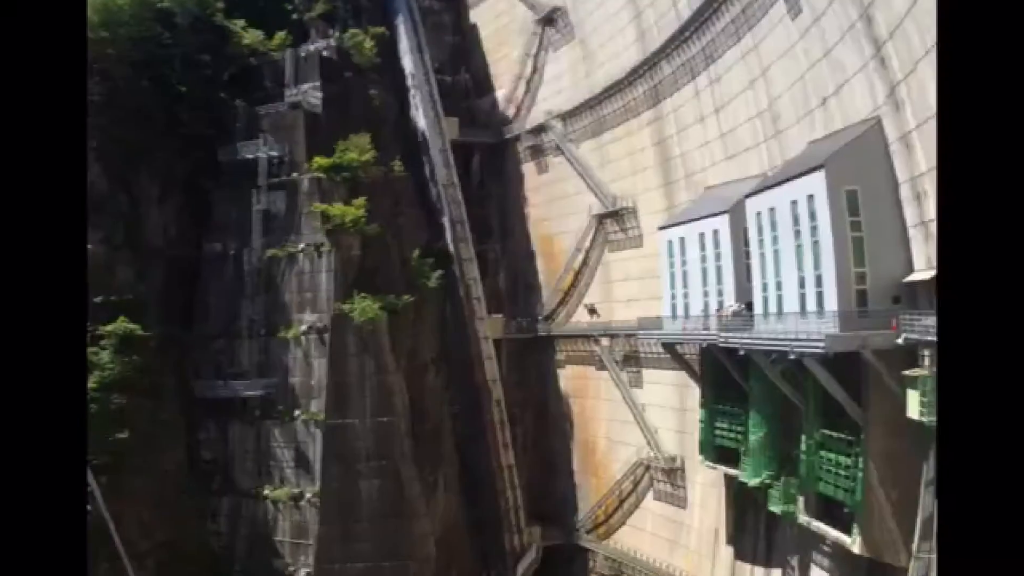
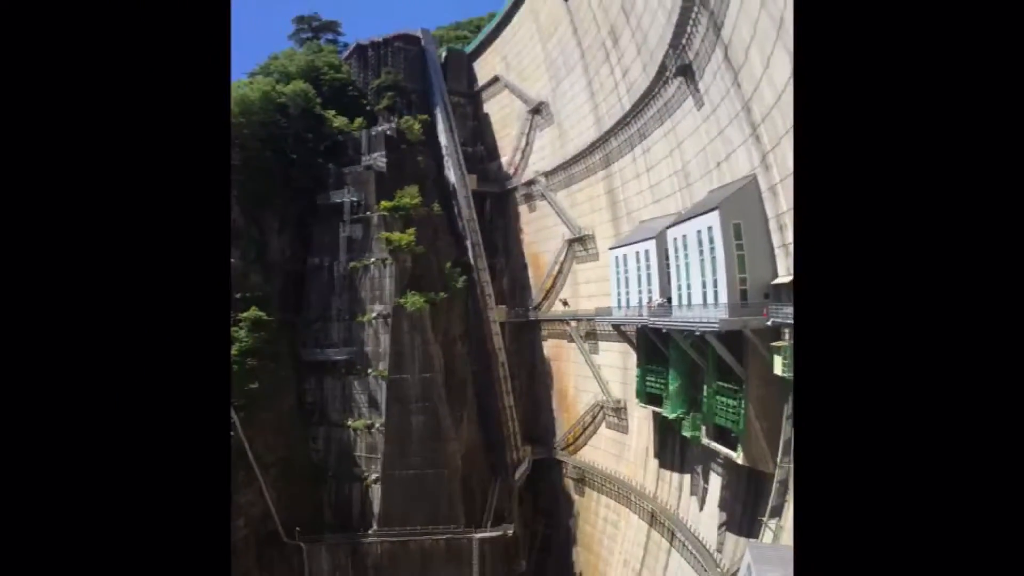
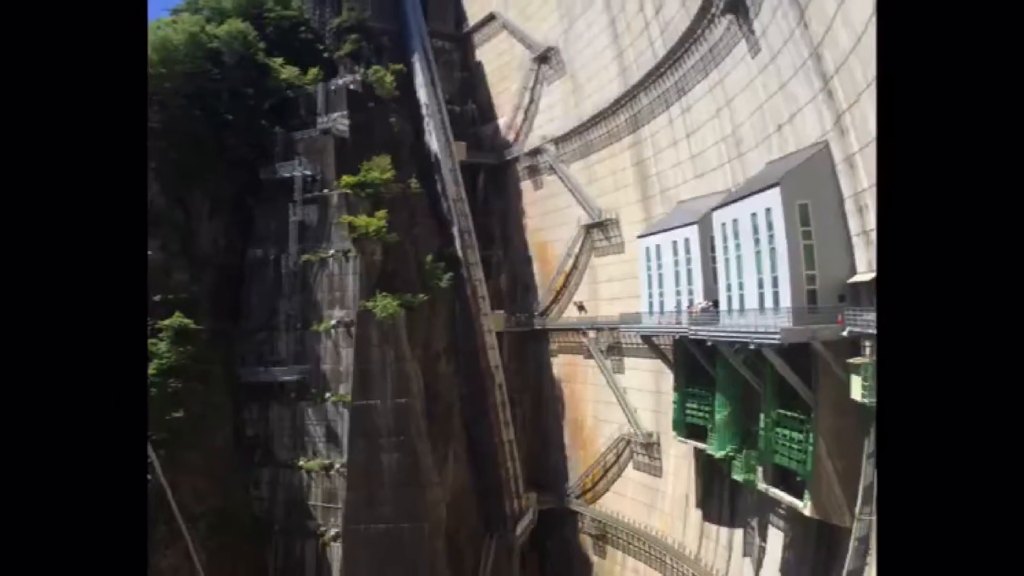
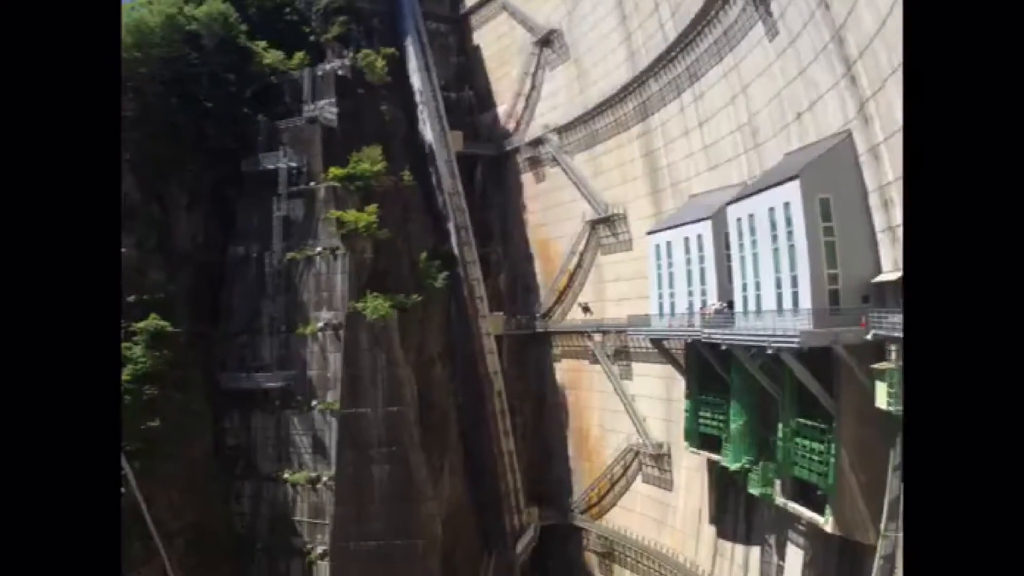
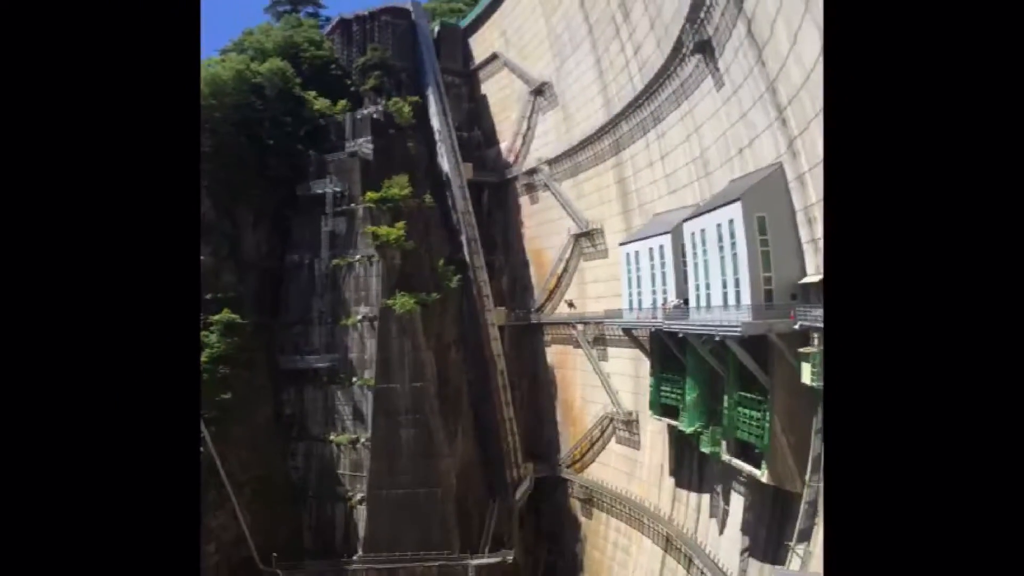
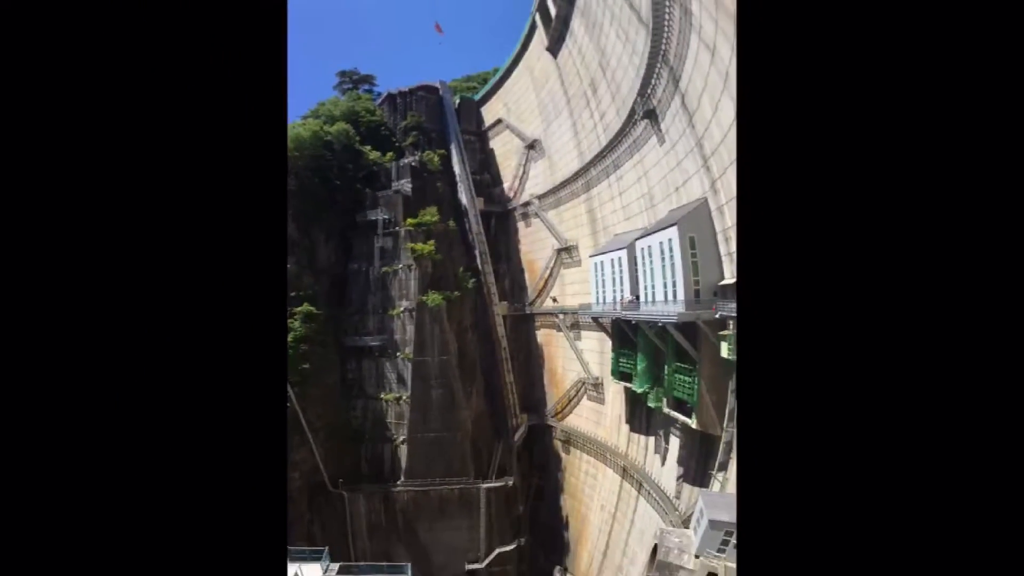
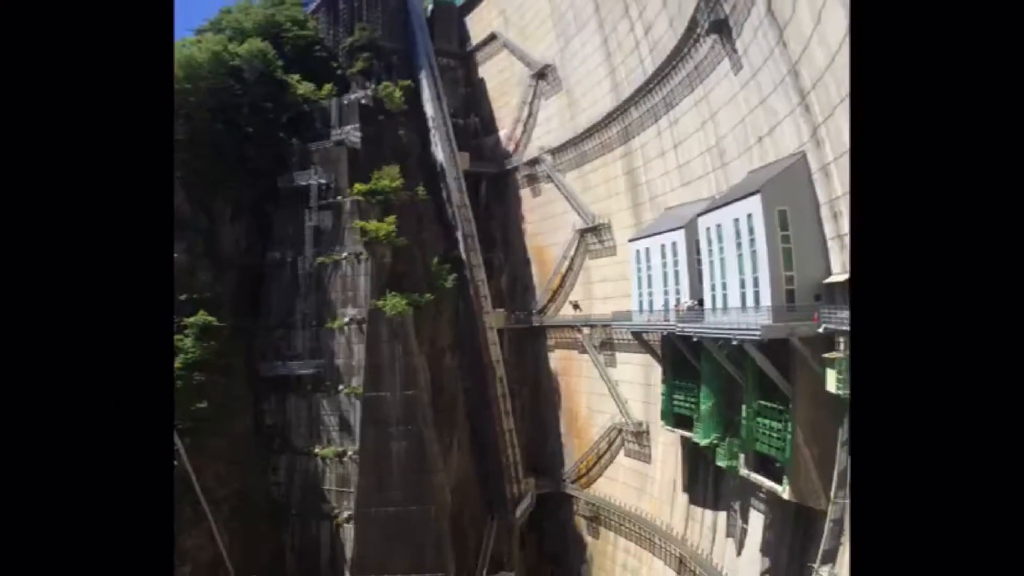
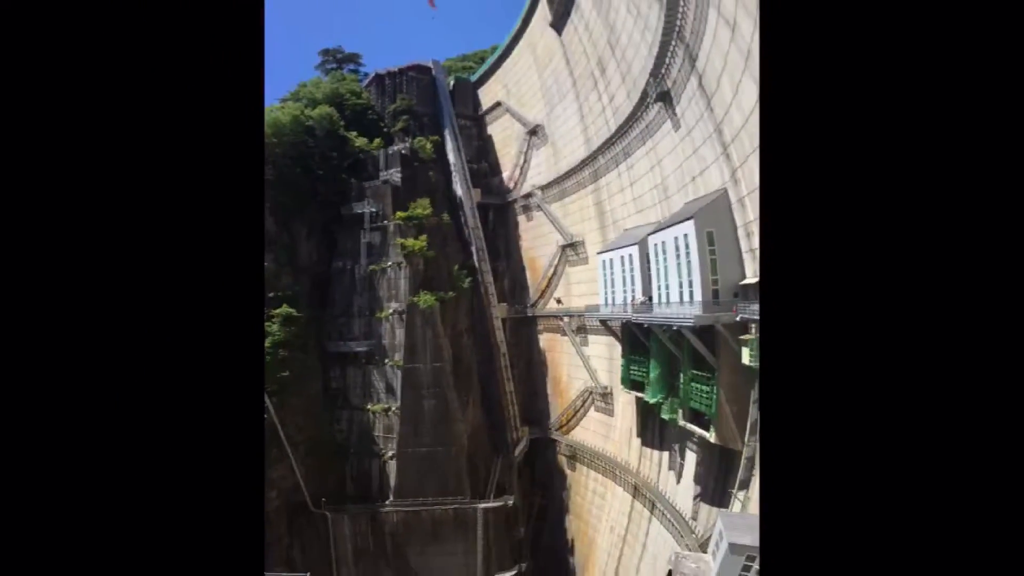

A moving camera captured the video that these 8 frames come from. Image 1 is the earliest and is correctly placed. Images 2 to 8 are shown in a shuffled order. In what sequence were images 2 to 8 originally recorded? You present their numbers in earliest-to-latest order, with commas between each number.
4, 3, 7, 5, 2, 8, 6
